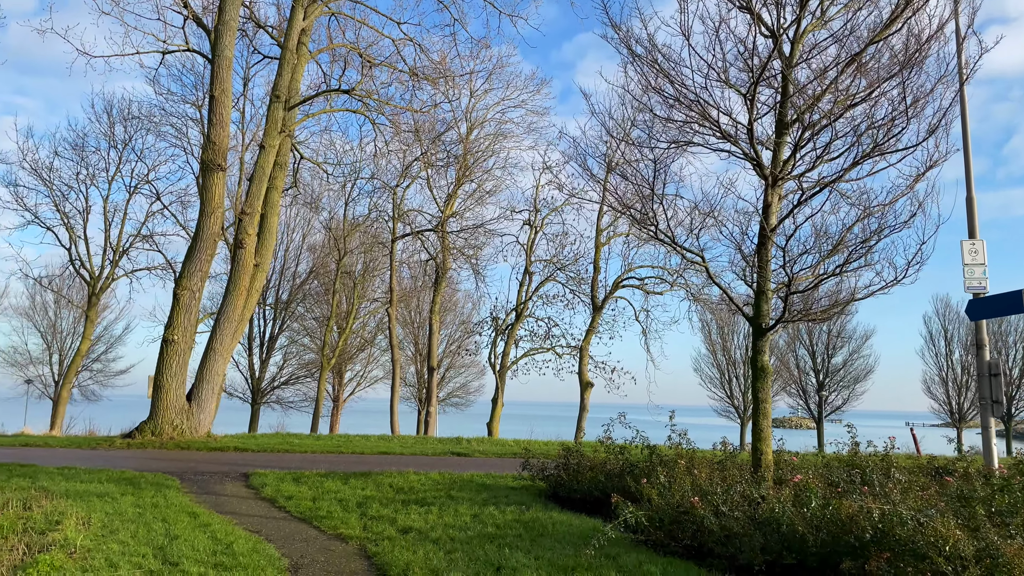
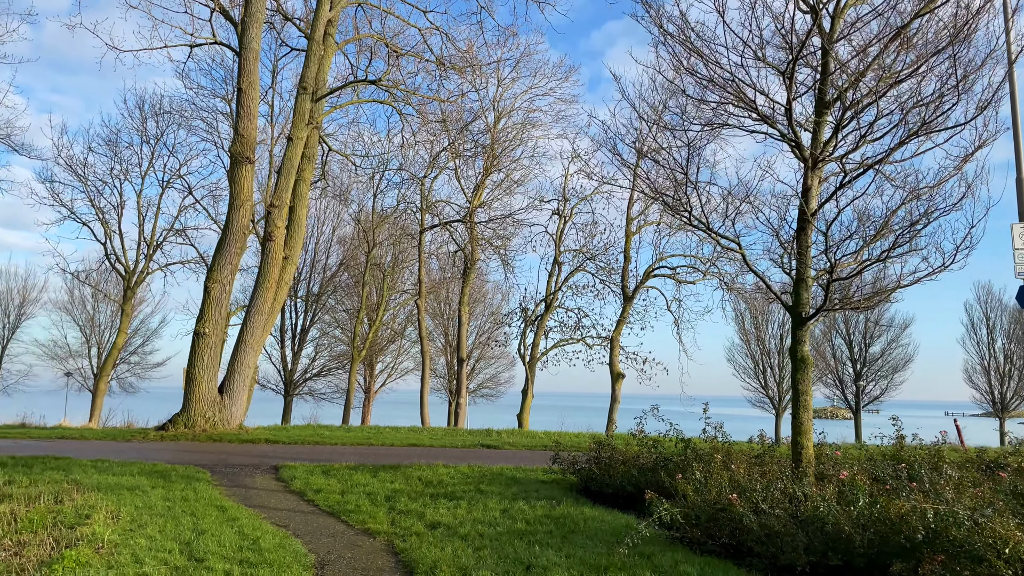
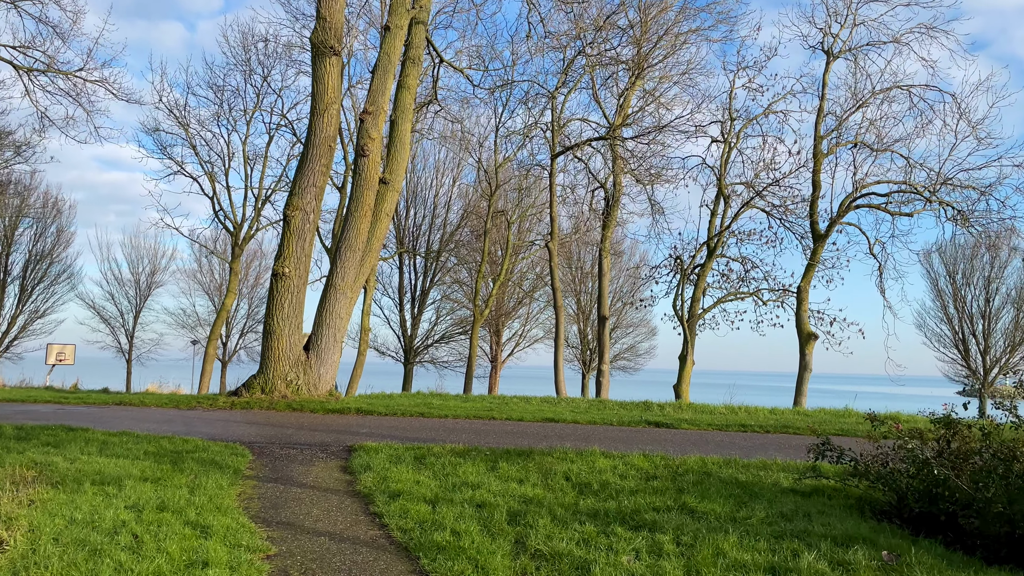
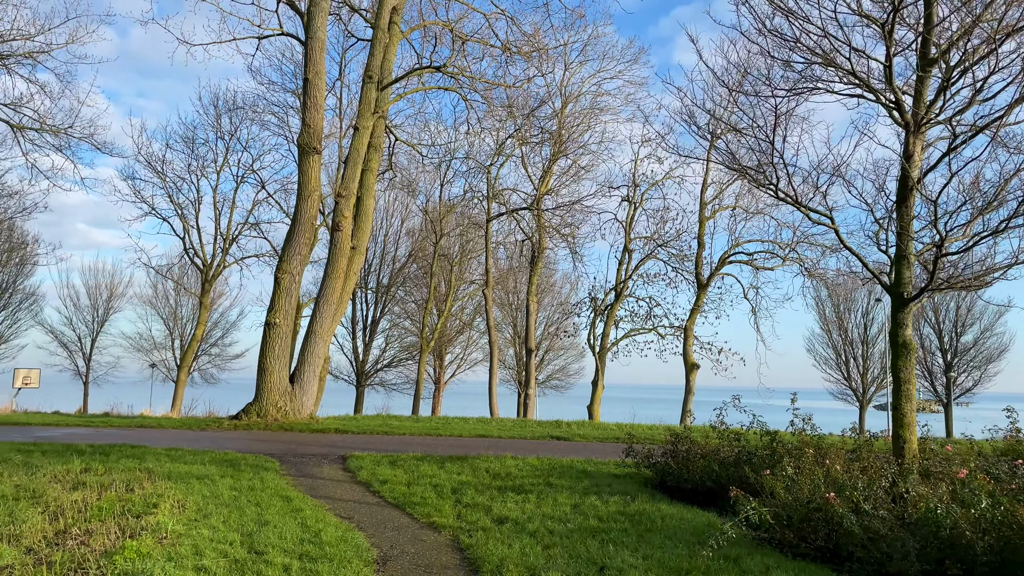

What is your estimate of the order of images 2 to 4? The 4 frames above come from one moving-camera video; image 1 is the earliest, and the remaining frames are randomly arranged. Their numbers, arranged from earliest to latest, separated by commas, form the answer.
2, 4, 3
